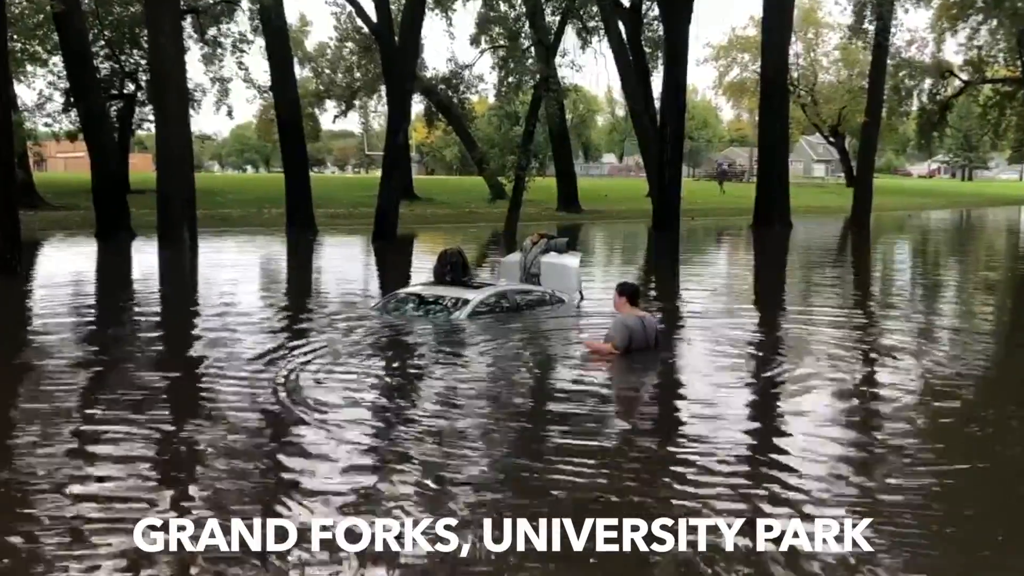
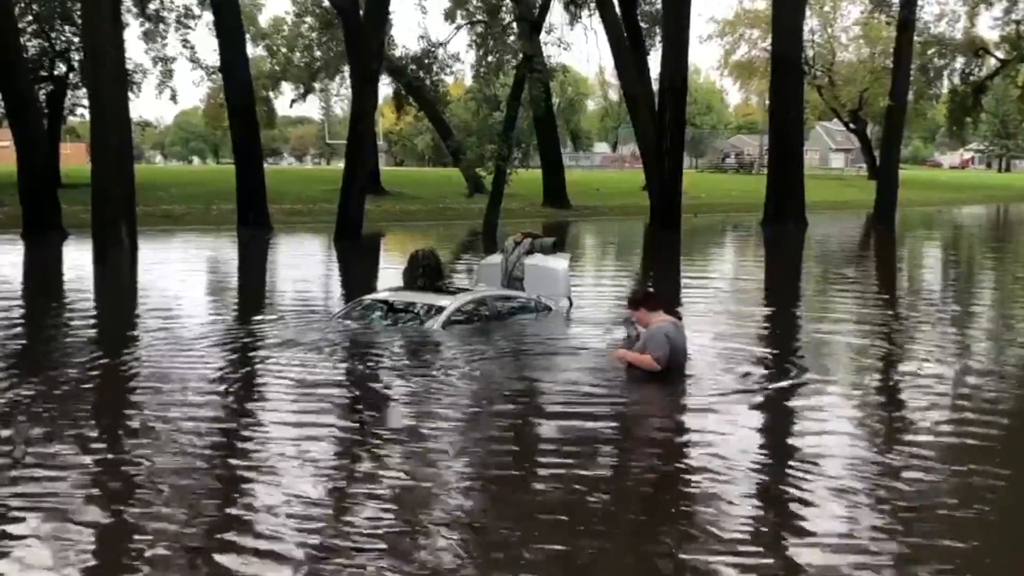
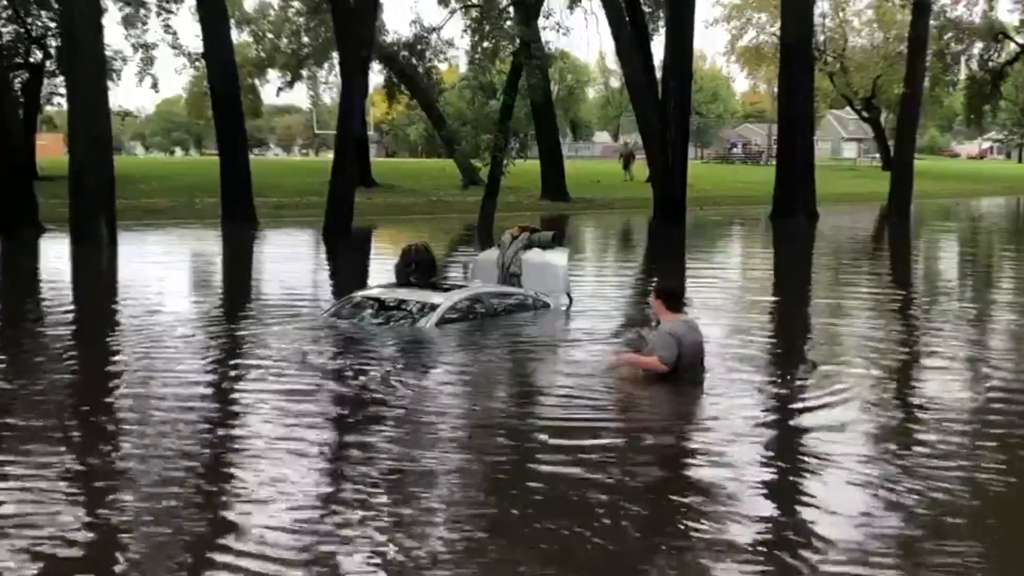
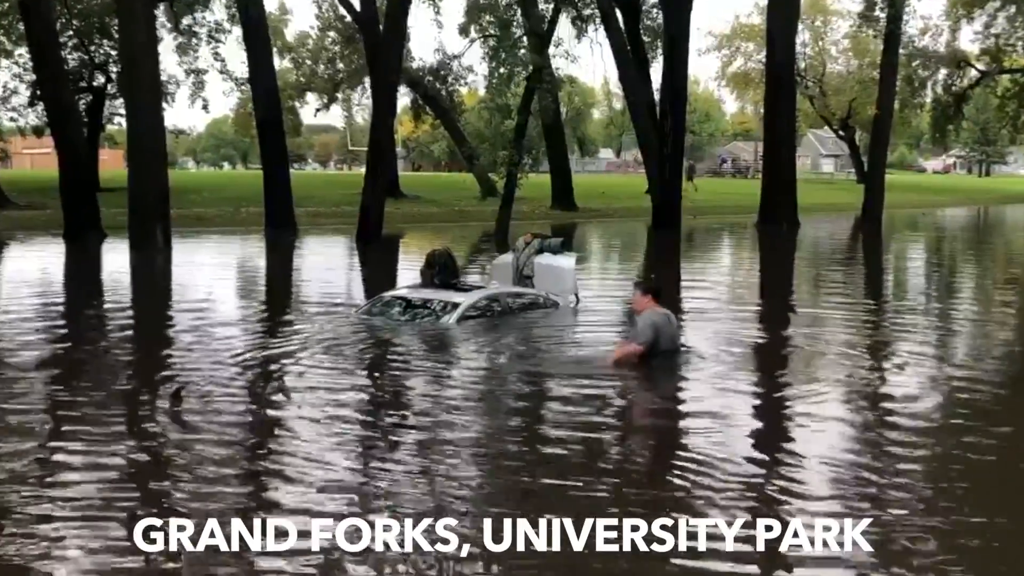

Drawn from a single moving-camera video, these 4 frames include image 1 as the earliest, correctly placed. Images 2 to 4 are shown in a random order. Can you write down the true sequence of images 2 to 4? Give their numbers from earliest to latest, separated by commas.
4, 2, 3
